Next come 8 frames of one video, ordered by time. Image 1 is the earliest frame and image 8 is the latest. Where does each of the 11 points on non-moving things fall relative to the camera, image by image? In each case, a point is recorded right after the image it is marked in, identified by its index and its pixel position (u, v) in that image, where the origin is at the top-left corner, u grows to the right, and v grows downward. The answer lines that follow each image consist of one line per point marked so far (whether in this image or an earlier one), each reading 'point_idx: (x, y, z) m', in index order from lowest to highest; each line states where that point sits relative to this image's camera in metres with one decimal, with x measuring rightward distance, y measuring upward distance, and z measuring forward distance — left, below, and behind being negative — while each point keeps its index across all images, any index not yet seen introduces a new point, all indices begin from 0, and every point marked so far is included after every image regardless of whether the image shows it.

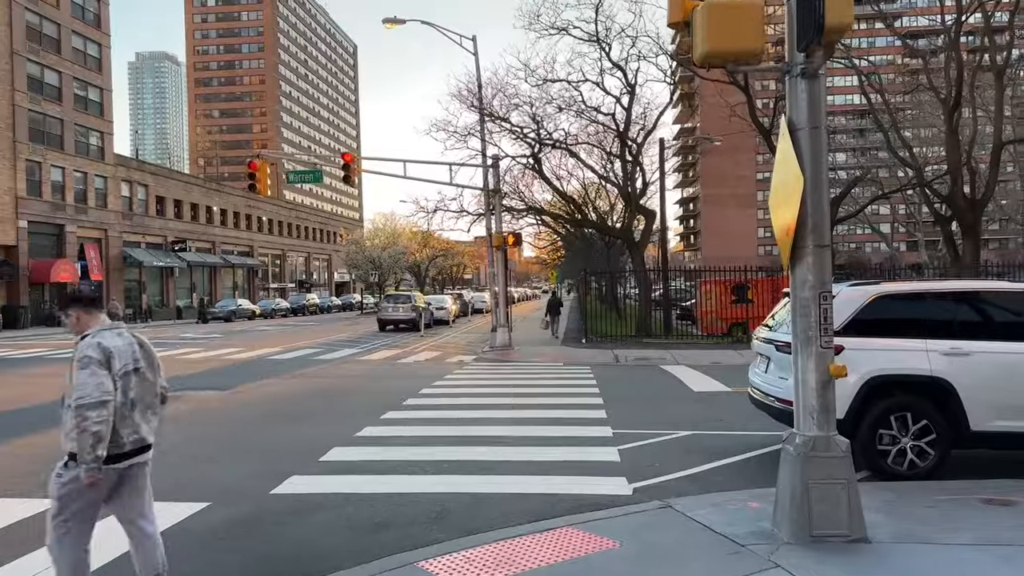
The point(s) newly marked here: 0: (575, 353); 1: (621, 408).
0: (+1.6, -1.6, +18.5) m
1: (+1.6, -1.7, +10.2) m
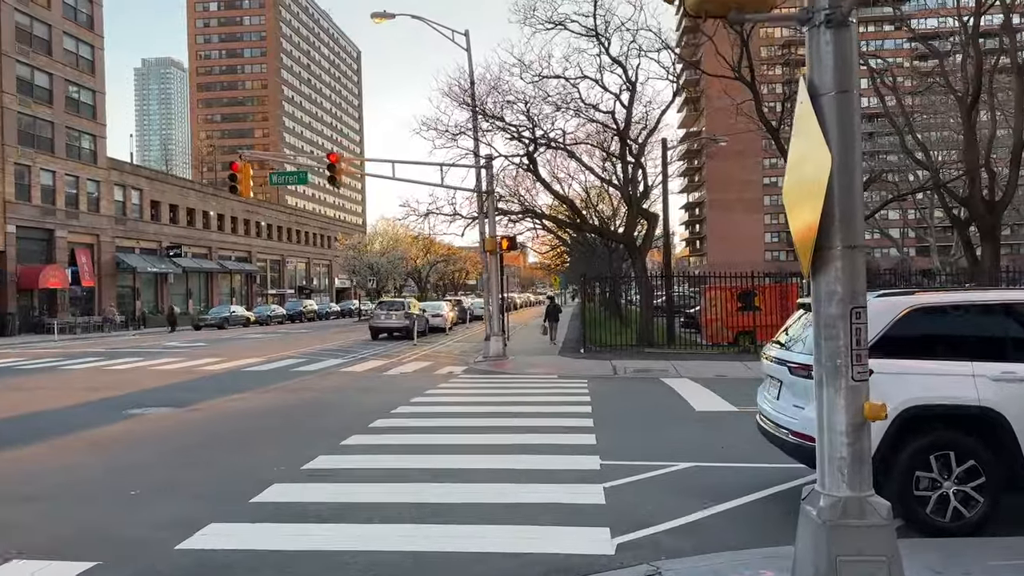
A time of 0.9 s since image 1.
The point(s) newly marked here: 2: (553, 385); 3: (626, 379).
0: (+1.4, -1.8, +17.5) m
1: (+1.3, -1.8, +9.2) m
2: (+0.7, -1.9, +14.6) m
3: (+2.3, -1.8, +14.5) m
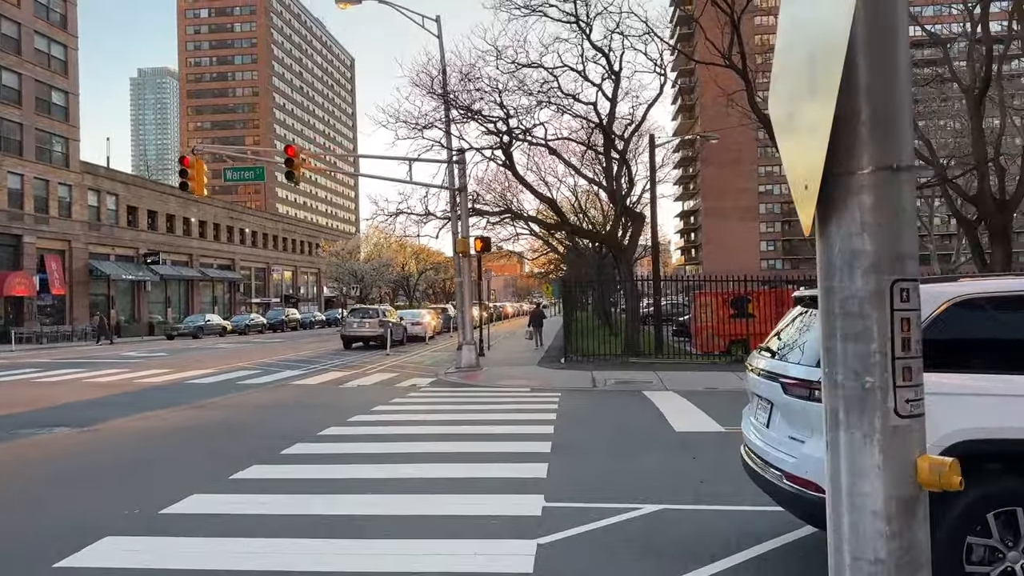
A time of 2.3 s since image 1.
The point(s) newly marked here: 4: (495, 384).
0: (+0.8, -1.9, +16.0) m
1: (+0.7, -1.7, +7.7) m
2: (+0.1, -1.9, +13.1) m
3: (+1.7, -1.9, +13.0) m
4: (-0.4, -2.0, +15.1) m
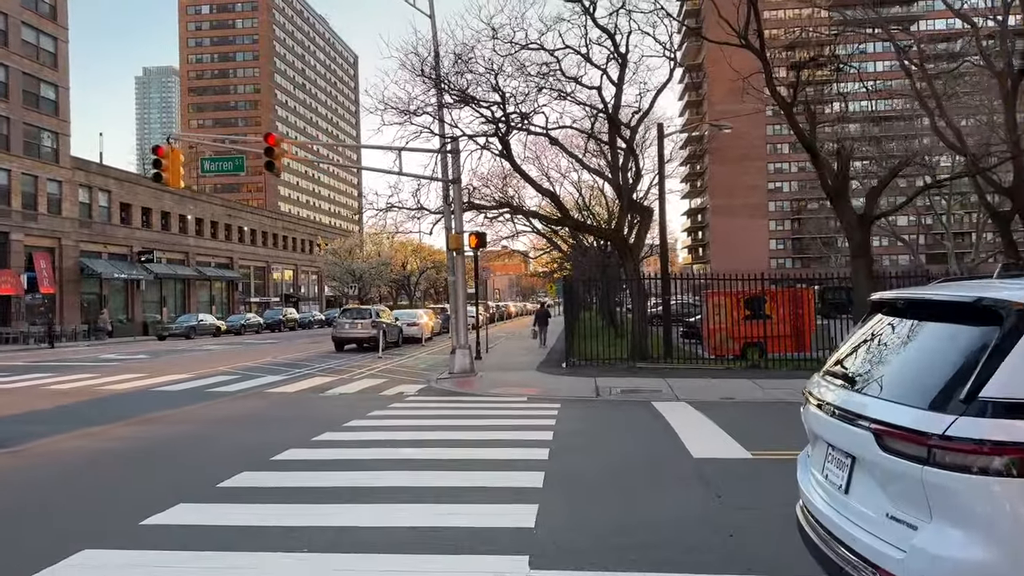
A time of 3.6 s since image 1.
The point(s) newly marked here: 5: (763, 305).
0: (+0.7, -1.9, +14.7) m
1: (+0.6, -1.7, +6.4) m
2: (0.0, -1.9, +11.8) m
3: (+1.6, -1.9, +11.7) m
4: (-0.4, -2.0, +13.9) m
5: (+6.6, -0.4, +19.5) m
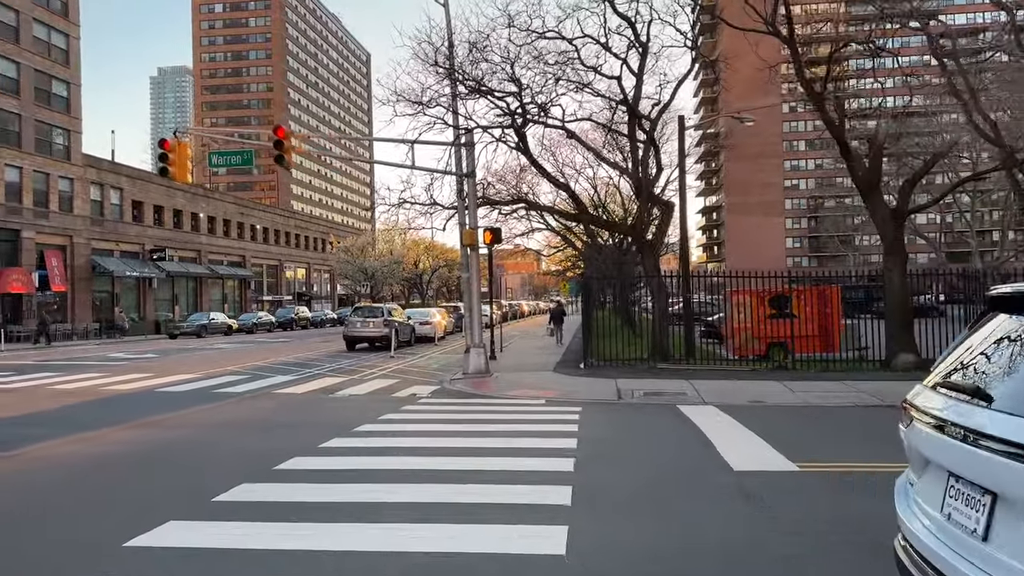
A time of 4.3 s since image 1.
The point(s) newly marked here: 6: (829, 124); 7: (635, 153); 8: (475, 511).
0: (+1.1, -1.8, +14.1) m
1: (+0.8, -1.7, +5.8) m
2: (+0.3, -1.9, +11.2) m
3: (+1.9, -1.8, +11.1) m
4: (-0.1, -1.9, +13.3) m
5: (+7.0, -0.4, +18.8) m
6: (+6.8, +3.5, +15.5) m
7: (+3.0, +3.3, +17.6) m
8: (-0.3, -1.7, +5.6) m
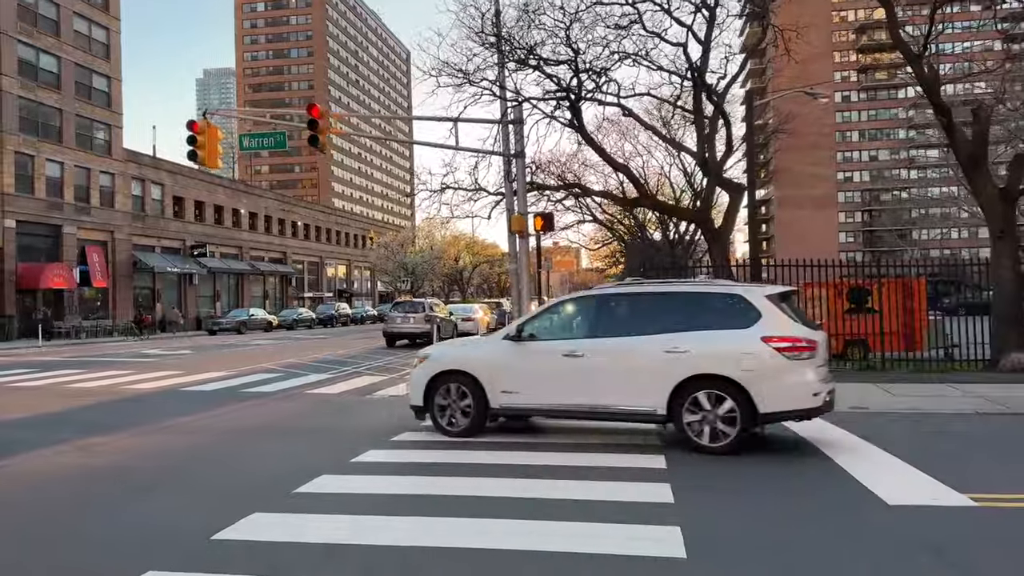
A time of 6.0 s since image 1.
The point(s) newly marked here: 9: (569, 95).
0: (+2.0, -1.7, +12.6) m
1: (+1.3, -1.5, +4.4) m
2: (+1.1, -1.7, +9.8) m
3: (+2.7, -1.7, +9.6) m
4: (+0.8, -1.8, +11.9) m
5: (+8.2, -0.2, +17.0) m
6: (+7.8, +3.7, +13.7) m
7: (+4.1, +3.5, +16.0) m
8: (+0.2, -1.5, +4.2) m
9: (+1.1, +3.8, +14.5) m
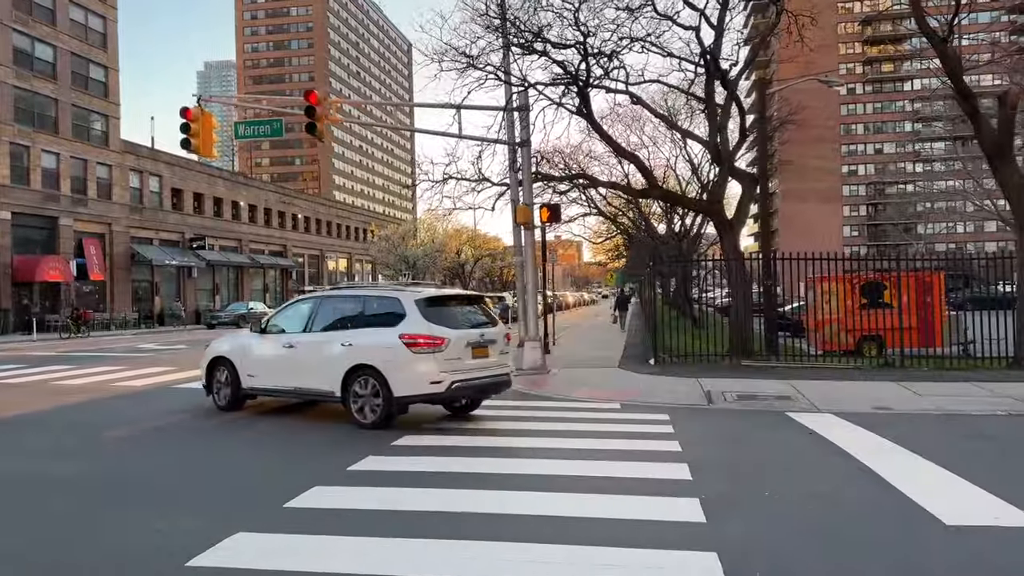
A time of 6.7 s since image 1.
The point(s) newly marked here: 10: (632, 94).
0: (+2.1, -1.6, +12.1) m
1: (+1.4, -1.5, +3.9) m
2: (+1.2, -1.6, +9.3) m
3: (+2.8, -1.6, +9.1) m
4: (+0.9, -1.7, +11.4) m
5: (+8.3, -0.1, +16.5) m
6: (+7.9, +3.8, +13.2) m
7: (+4.2, +3.6, +15.4) m
8: (+0.3, -1.5, +3.7) m
9: (+1.2, +3.9, +13.9) m
10: (+2.7, +4.3, +16.3) m
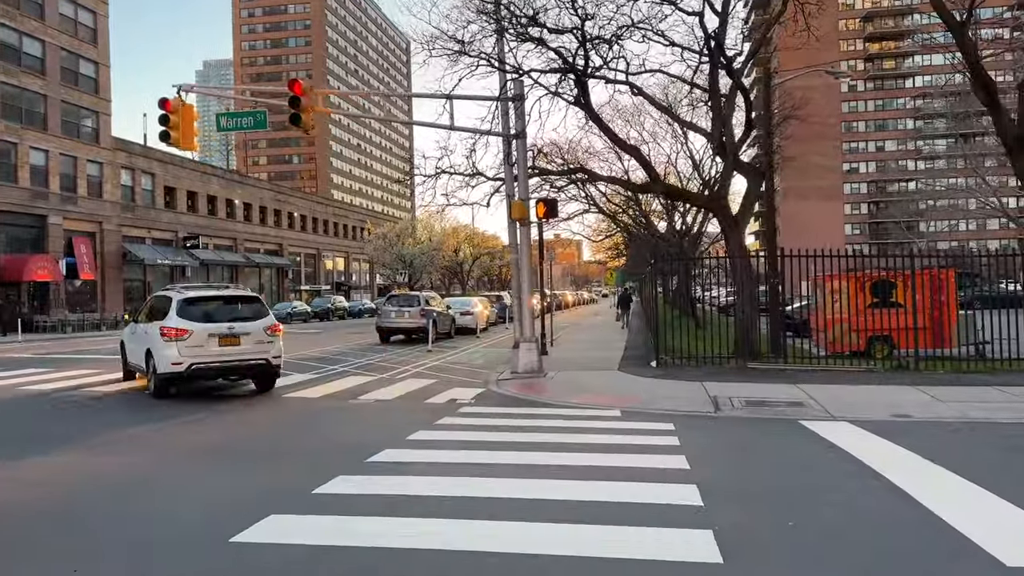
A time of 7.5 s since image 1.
0: (+2.0, -1.5, +11.5) m
1: (+1.3, -1.5, +3.2) m
2: (+1.1, -1.6, +8.6) m
3: (+2.7, -1.6, +8.4) m
4: (+0.8, -1.6, +10.7) m
5: (+8.2, 0.0, +15.8) m
6: (+7.8, +3.8, +12.5) m
7: (+4.1, +3.6, +14.7) m
8: (+0.2, -1.5, +3.0) m
9: (+1.1, +3.9, +13.2) m
10: (+2.6, +4.3, +15.6) m
